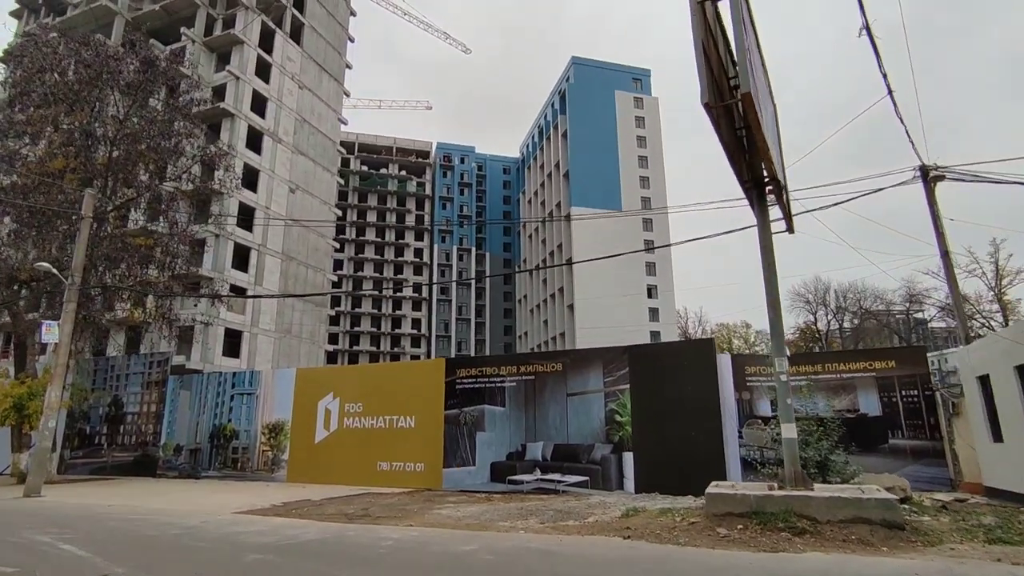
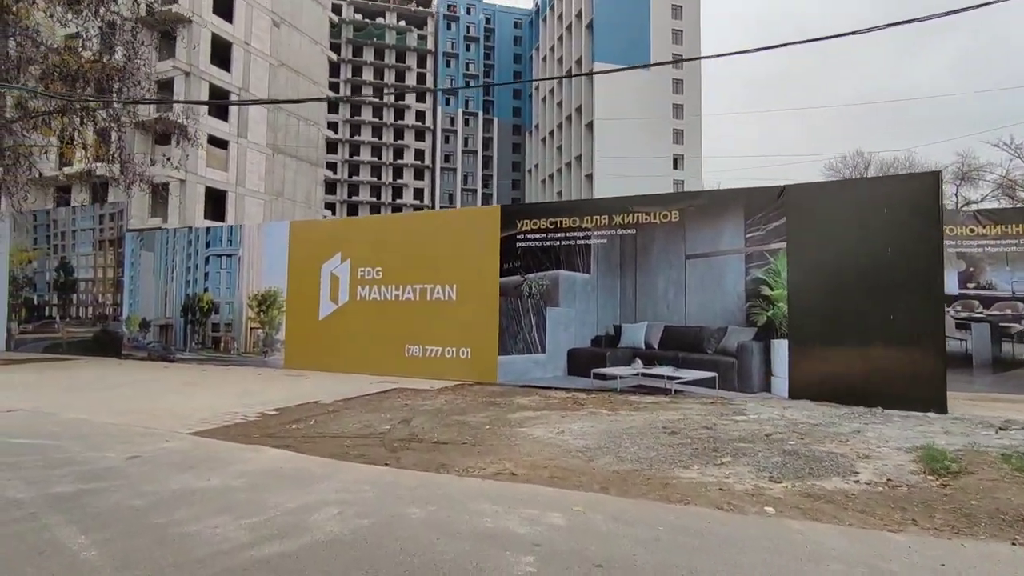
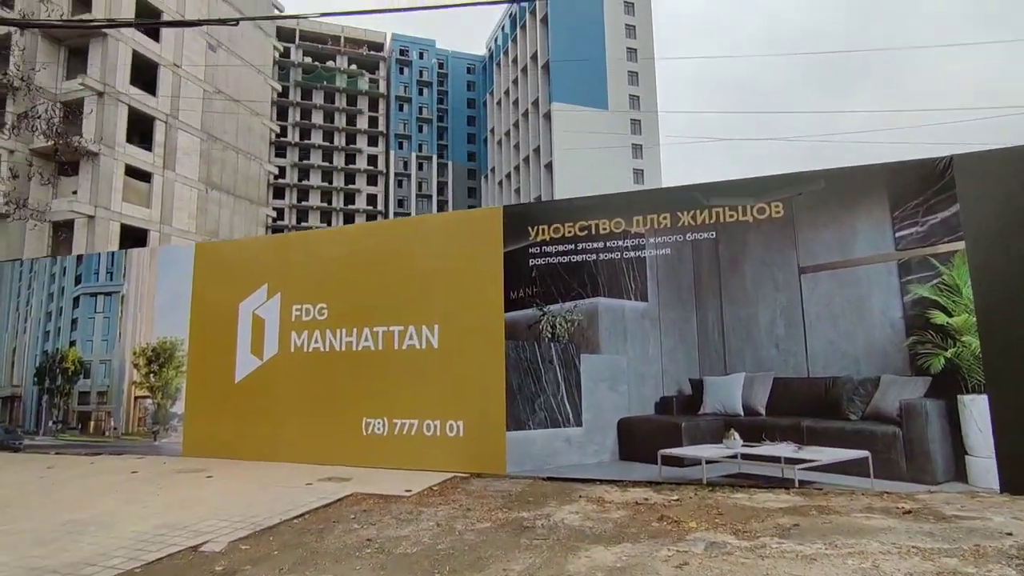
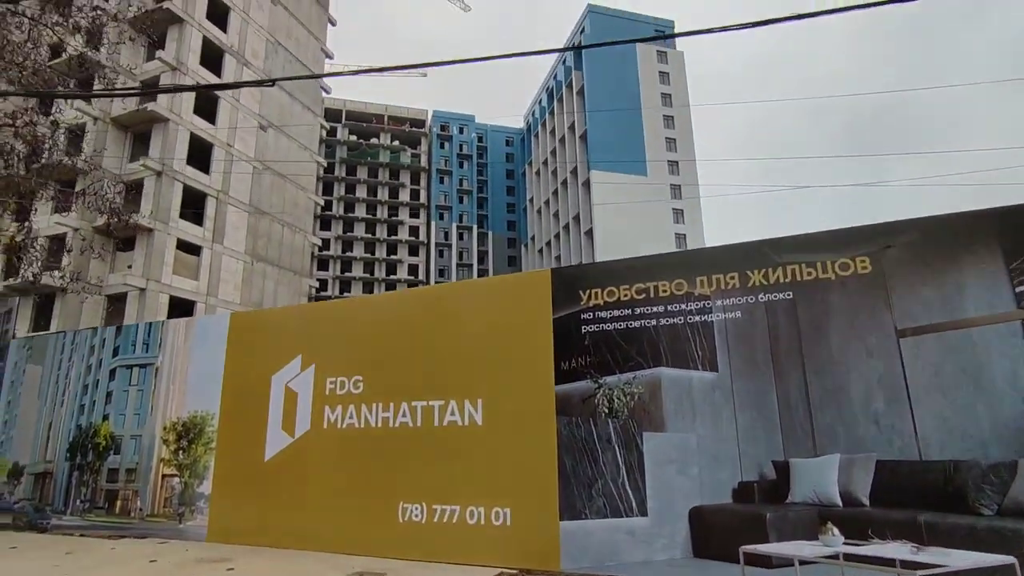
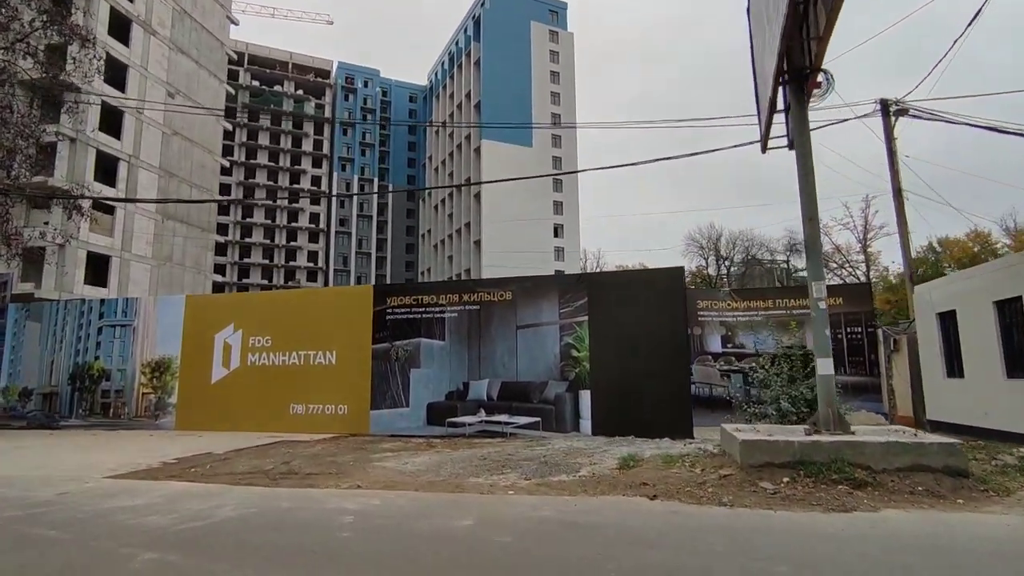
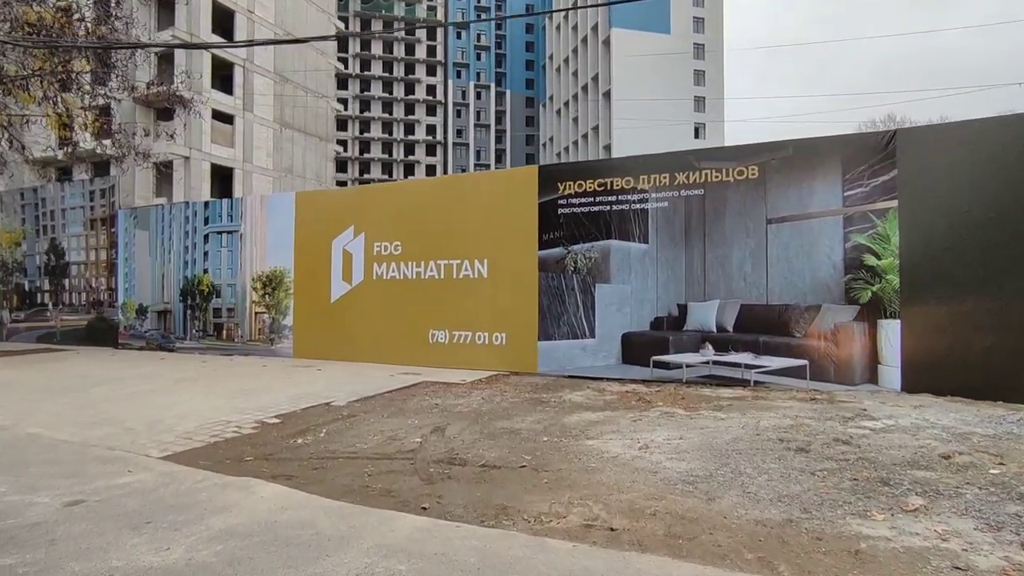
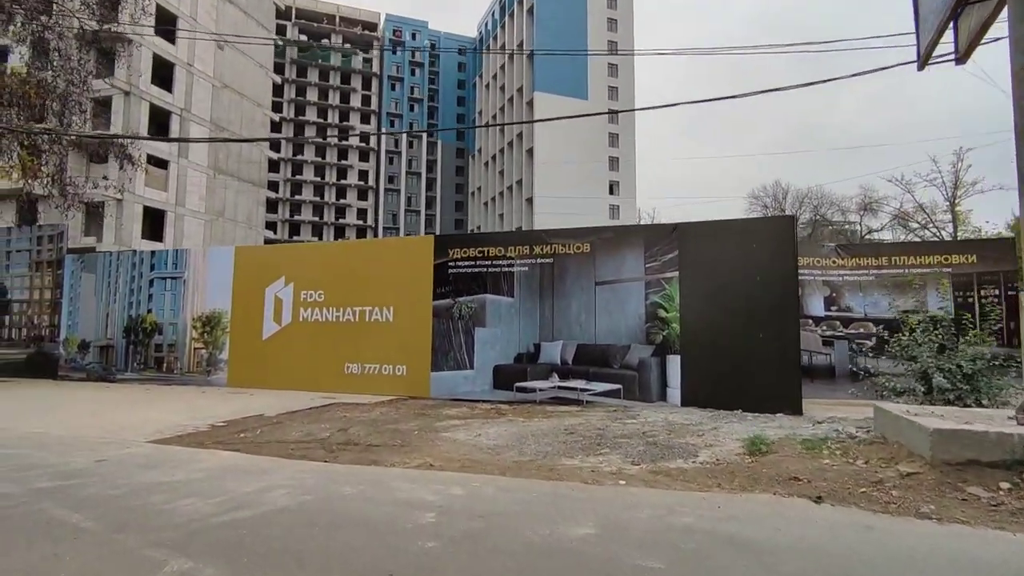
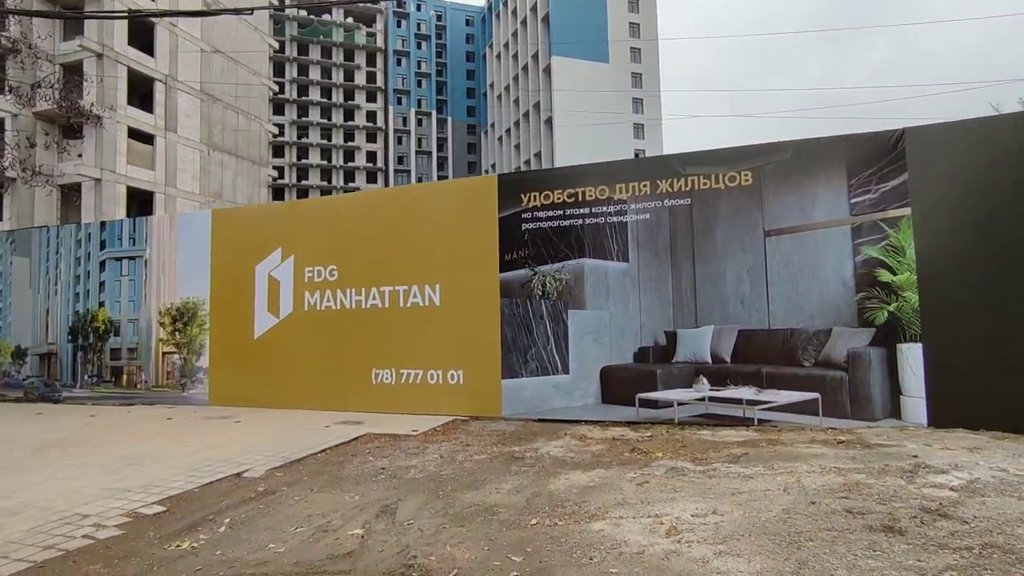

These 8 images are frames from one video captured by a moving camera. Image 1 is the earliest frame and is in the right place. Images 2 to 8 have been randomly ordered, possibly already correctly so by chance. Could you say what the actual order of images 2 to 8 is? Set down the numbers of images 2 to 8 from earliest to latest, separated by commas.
5, 7, 2, 6, 8, 3, 4
